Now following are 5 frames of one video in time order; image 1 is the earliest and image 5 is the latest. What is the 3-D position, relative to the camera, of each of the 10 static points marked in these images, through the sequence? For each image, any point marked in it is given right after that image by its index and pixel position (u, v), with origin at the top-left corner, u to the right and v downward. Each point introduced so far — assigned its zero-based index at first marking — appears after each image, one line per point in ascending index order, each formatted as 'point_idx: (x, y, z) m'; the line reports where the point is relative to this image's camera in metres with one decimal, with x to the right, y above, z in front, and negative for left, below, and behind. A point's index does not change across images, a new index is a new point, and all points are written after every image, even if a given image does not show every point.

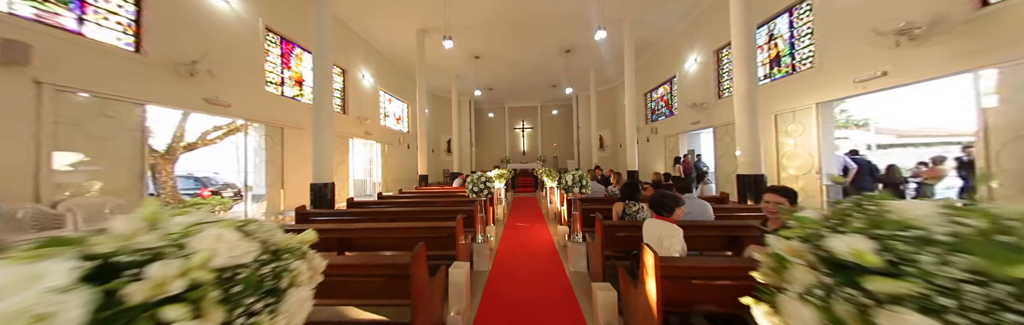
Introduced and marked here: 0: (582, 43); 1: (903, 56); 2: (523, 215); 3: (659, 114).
0: (+2.7, +4.6, +8.6) m
1: (+5.9, +1.6, +3.4) m
2: (+0.3, -1.4, +5.9) m
3: (+6.1, +2.0, +9.2) m
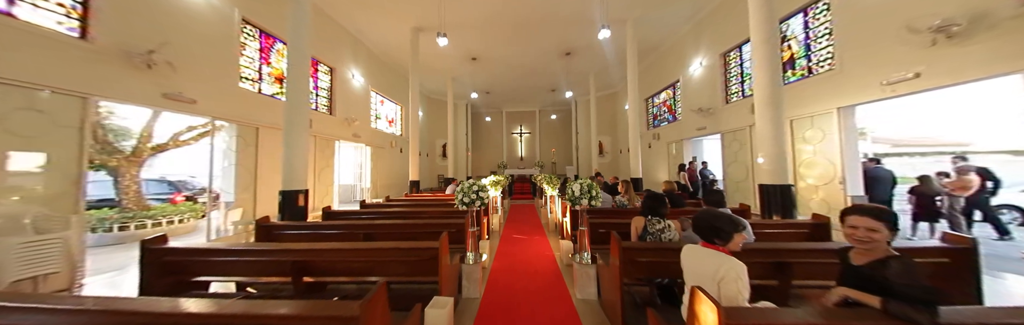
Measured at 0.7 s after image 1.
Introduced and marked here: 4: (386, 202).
0: (+2.6, +4.3, +8.3) m
1: (+5.9, +1.5, +3.1) m
2: (+0.2, -1.5, +5.4) m
3: (+6.0, +1.7, +8.9) m
4: (-3.1, -1.0, +5.4) m
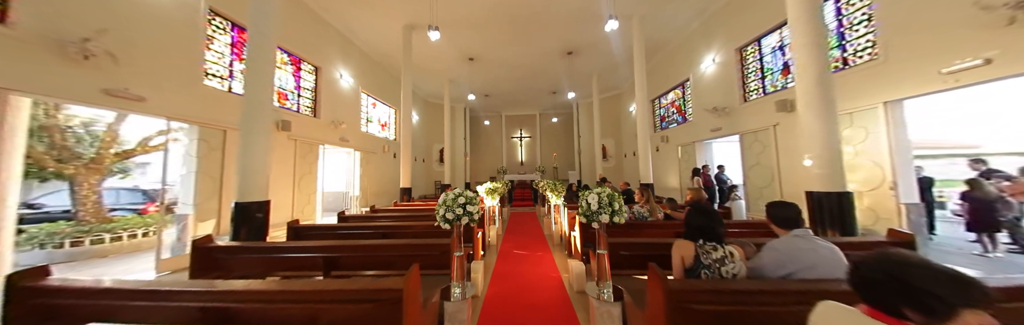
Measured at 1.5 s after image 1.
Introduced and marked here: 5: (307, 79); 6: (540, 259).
0: (+2.6, +4.2, +7.8) m
1: (+5.8, +1.5, +2.5) m
2: (+0.2, -1.6, +4.9) m
3: (+5.9, +1.6, +8.4) m
4: (-3.1, -1.1, +4.9) m
5: (-5.4, +2.2, +5.8) m
6: (+0.5, -1.6, +3.6) m
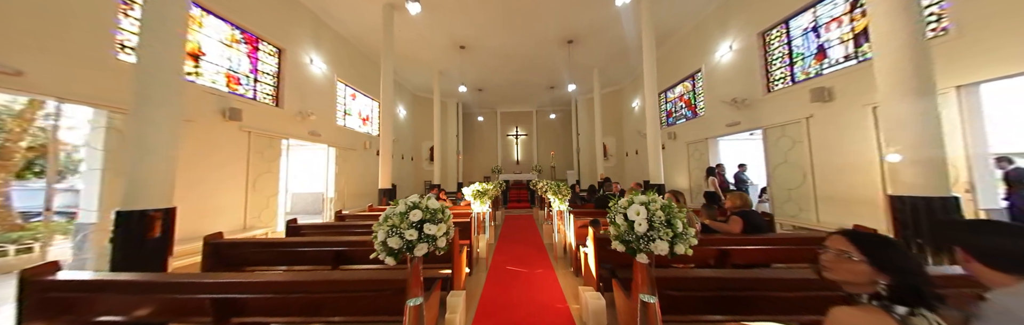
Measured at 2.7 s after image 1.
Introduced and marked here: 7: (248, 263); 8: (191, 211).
0: (+2.4, +4.2, +7.2) m
1: (+5.8, +1.5, +1.9) m
2: (+0.1, -1.6, +4.1) m
3: (+5.8, +1.6, +7.7) m
4: (-3.2, -1.0, +4.1) m
5: (-5.5, +2.3, +5.0) m
6: (+0.4, -1.5, +2.9) m
7: (-2.8, -1.1, +2.4) m
8: (-5.3, -0.8, +3.7) m
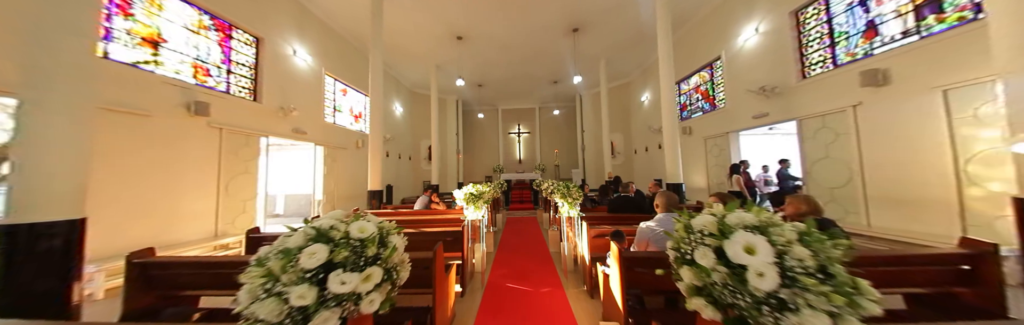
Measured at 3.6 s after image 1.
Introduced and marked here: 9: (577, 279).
0: (+2.4, +4.3, +6.6) m
1: (+5.7, +1.6, +1.3) m
2: (+0.1, -1.6, +3.6) m
3: (+5.8, +1.7, +7.1) m
4: (-3.2, -1.0, +3.6) m
5: (-5.5, +2.3, +4.5) m
6: (+0.4, -1.5, +2.4) m
7: (-2.8, -1.1, +1.9) m
8: (-5.3, -0.8, +3.2) m
9: (+0.8, -1.5, +2.8) m
